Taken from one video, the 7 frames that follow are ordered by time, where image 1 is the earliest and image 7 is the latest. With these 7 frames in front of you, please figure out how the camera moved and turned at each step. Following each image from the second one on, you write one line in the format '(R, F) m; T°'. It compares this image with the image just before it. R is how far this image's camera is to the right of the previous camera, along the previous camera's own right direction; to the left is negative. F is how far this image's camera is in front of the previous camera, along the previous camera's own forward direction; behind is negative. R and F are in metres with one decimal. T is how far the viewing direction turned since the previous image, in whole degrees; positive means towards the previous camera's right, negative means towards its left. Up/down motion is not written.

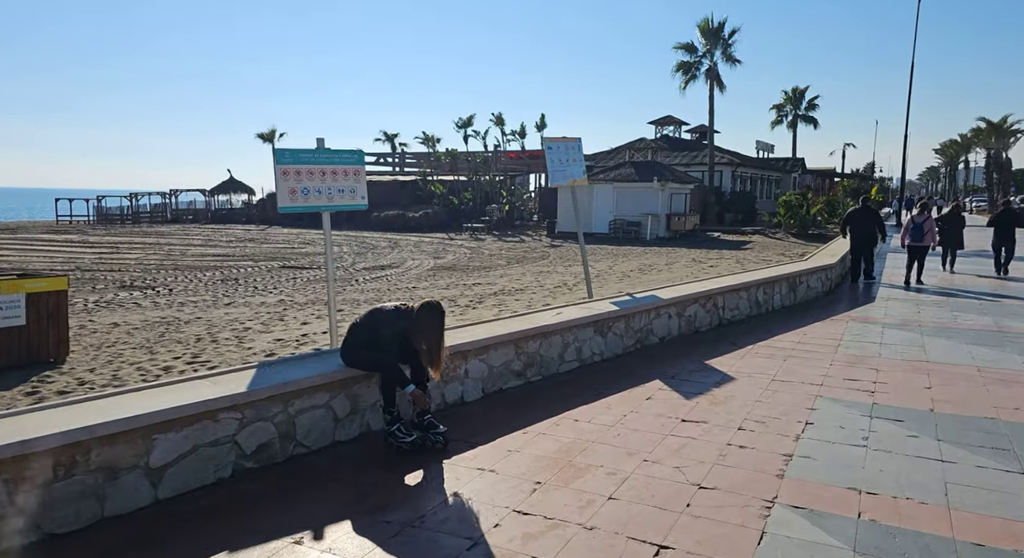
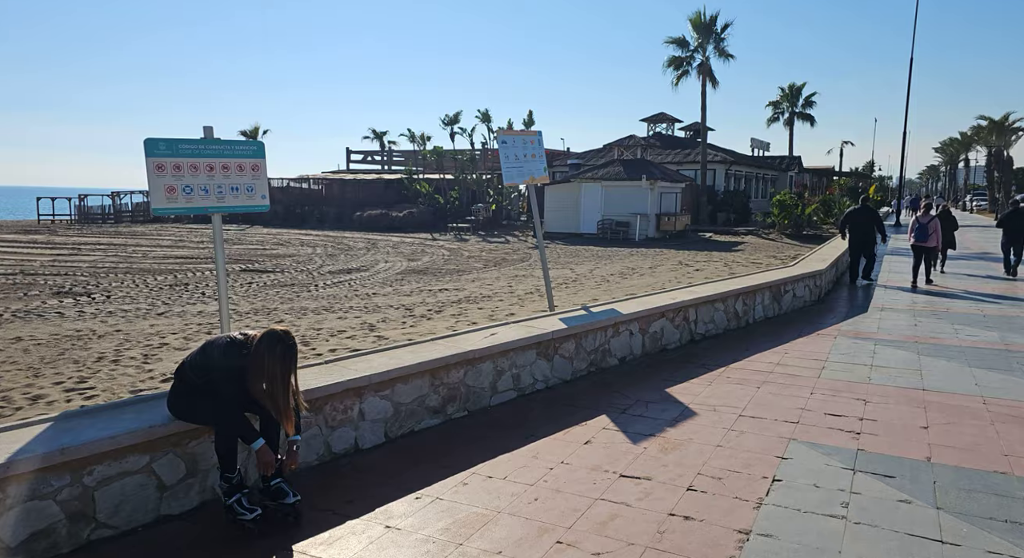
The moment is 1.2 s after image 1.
(+0.6, +0.8) m; 0°
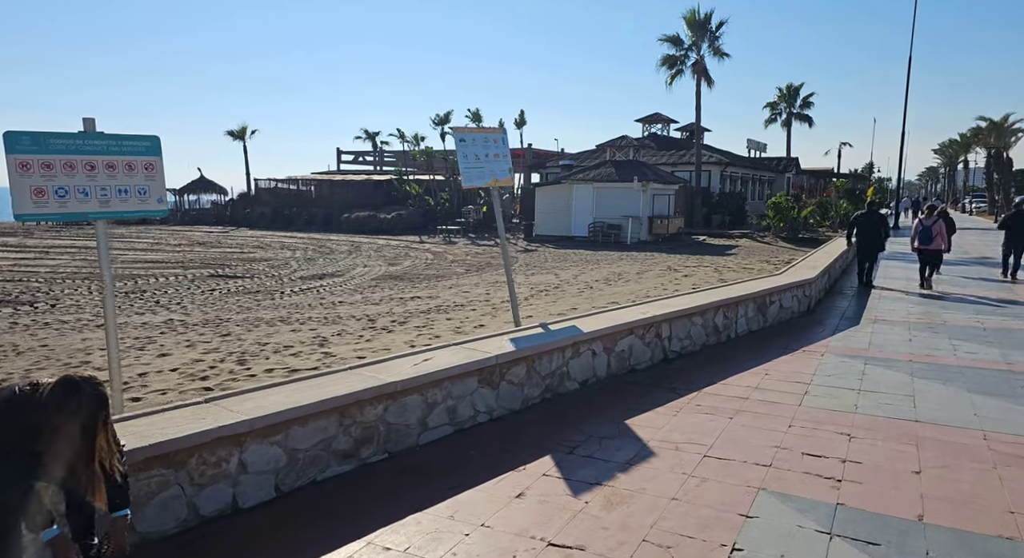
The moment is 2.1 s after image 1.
(+0.4, +0.6) m; 0°
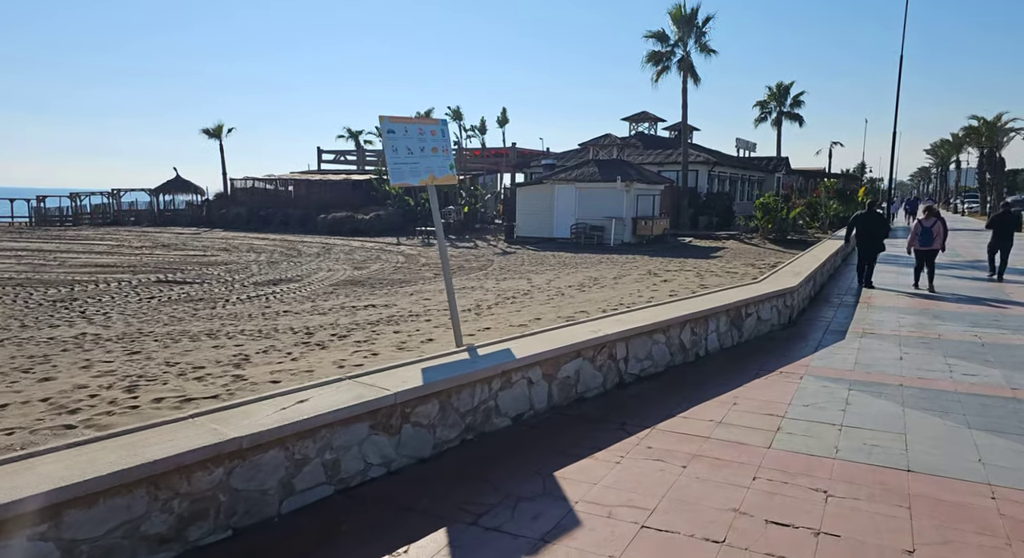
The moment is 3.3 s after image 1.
(+0.5, +0.9) m; +1°
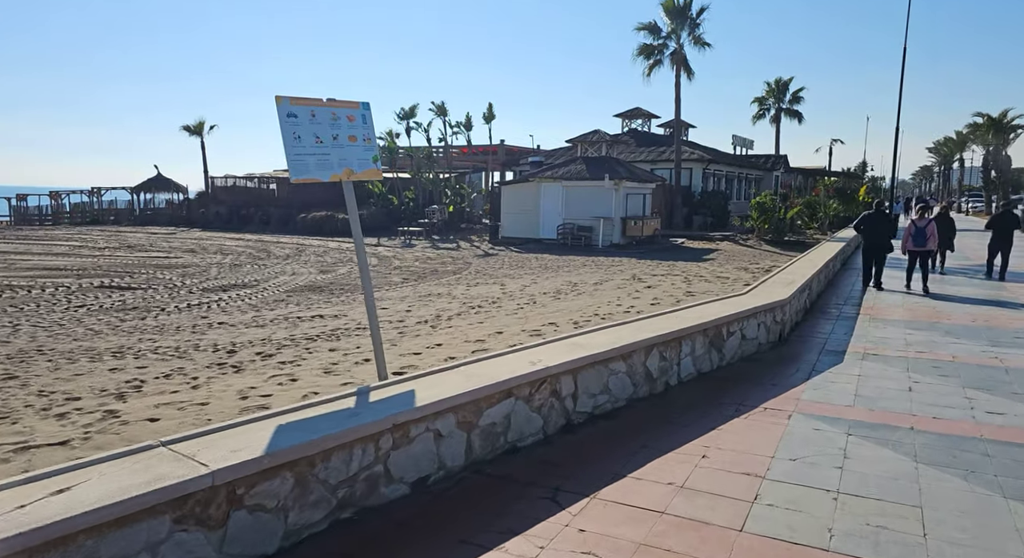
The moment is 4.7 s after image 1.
(+0.6, +1.0) m; 0°
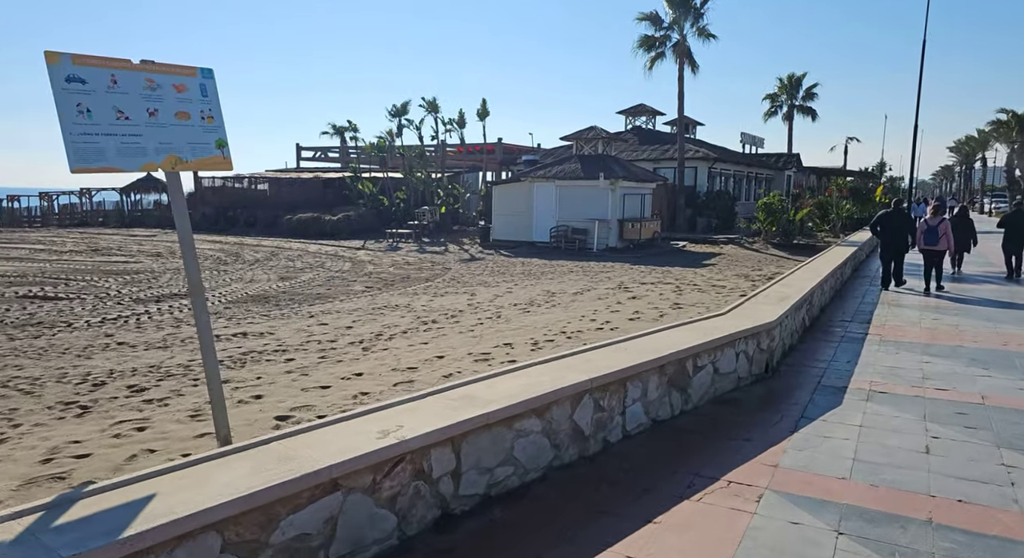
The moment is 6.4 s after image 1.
(+0.8, +1.3) m; -1°
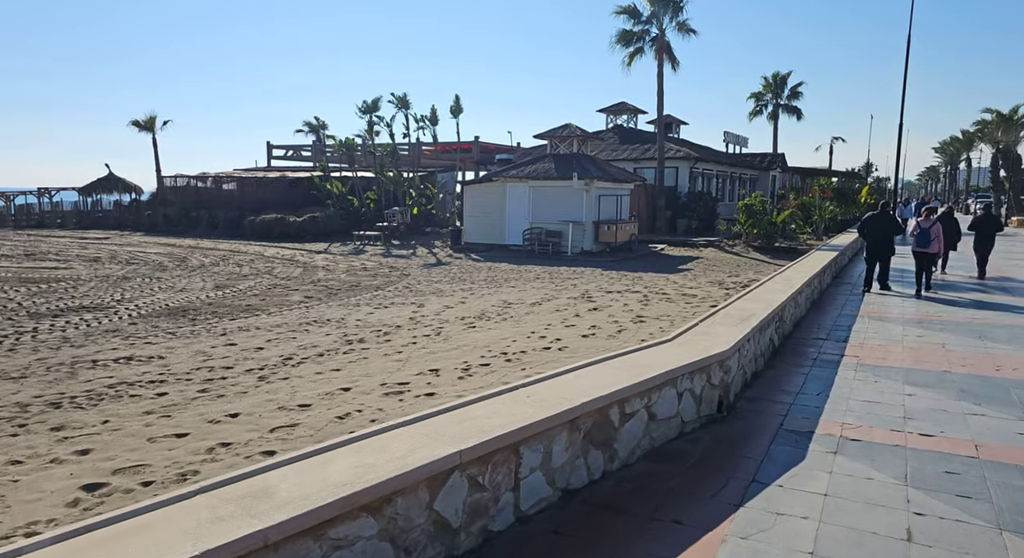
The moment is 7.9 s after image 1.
(+0.7, +1.1) m; +1°
